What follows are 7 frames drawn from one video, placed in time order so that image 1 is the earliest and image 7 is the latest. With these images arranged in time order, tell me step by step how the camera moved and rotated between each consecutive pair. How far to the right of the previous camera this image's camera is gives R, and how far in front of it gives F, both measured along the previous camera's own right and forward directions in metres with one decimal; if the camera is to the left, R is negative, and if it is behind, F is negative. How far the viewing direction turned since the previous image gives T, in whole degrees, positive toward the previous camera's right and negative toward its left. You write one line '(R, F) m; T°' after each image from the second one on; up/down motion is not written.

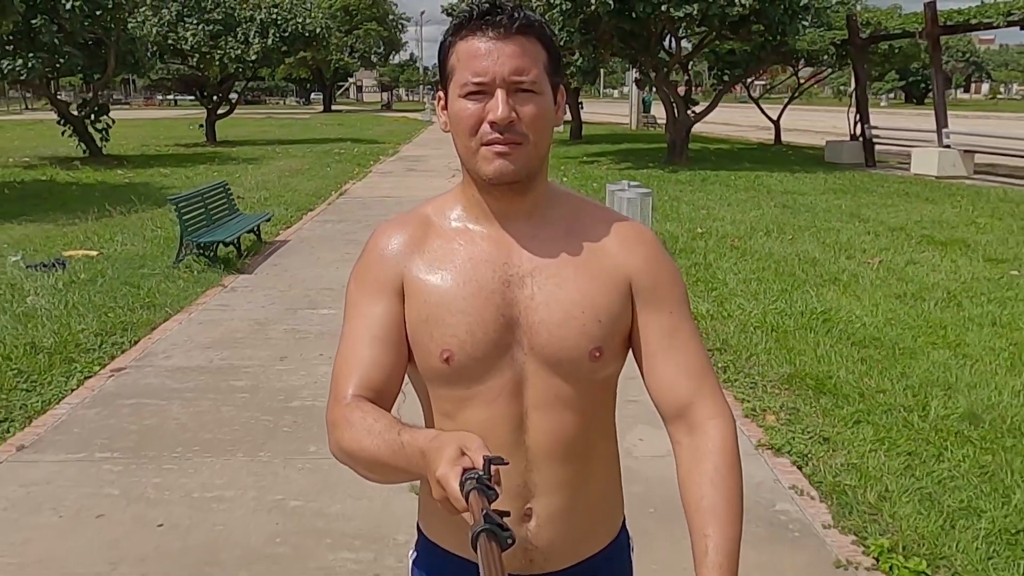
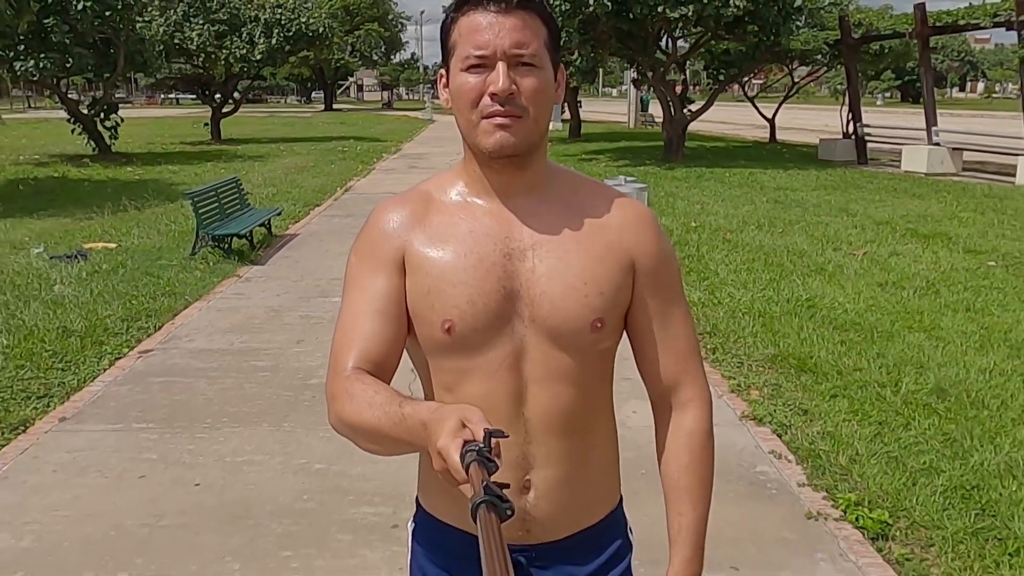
(0.0, -0.4) m; 0°
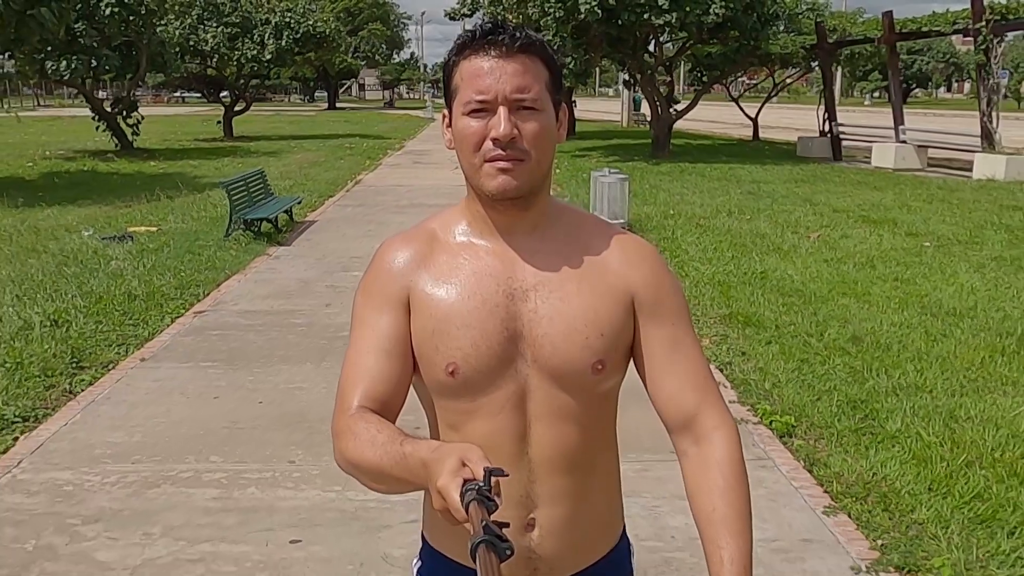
(0.0, -1.2) m; 0°
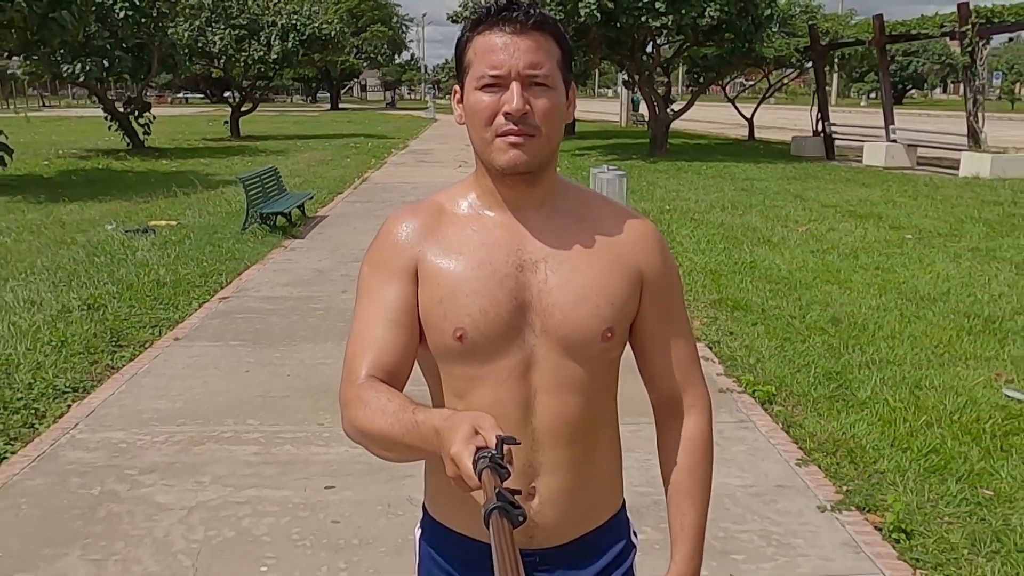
(0.0, -0.5) m; 0°
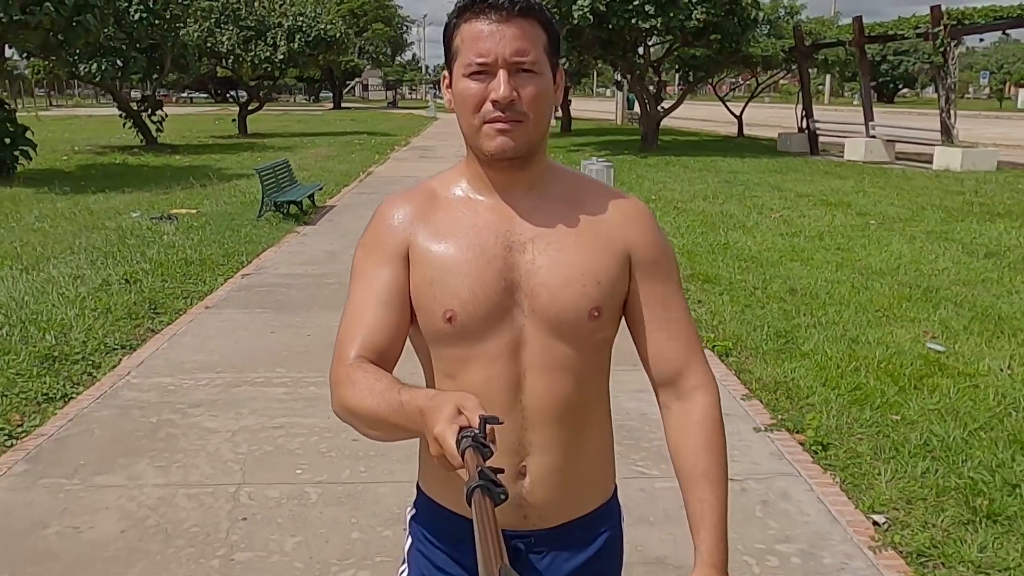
(+0.1, -0.8) m; 0°
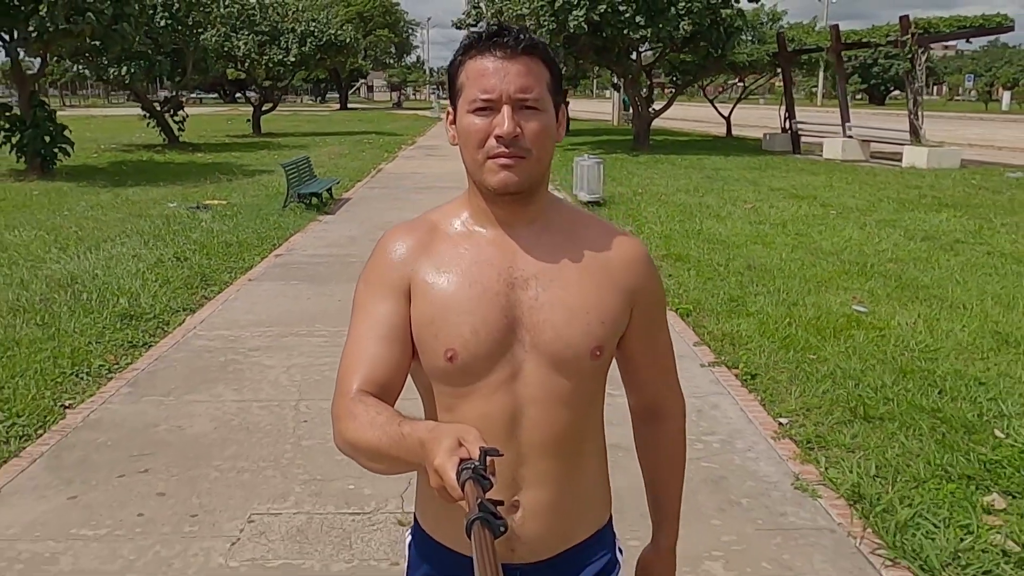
(0.0, -1.3) m; 0°
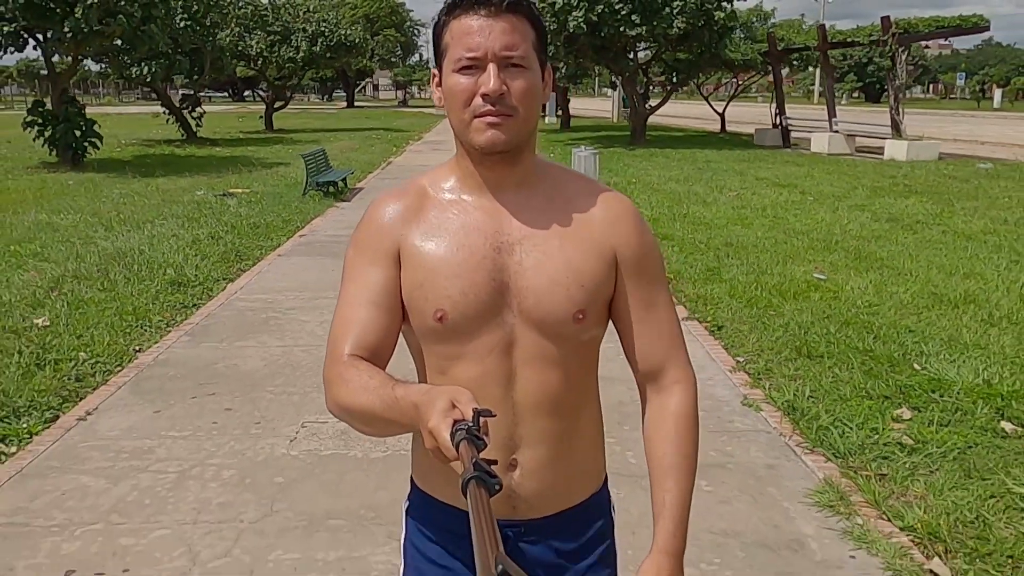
(0.0, -1.0) m; 0°
